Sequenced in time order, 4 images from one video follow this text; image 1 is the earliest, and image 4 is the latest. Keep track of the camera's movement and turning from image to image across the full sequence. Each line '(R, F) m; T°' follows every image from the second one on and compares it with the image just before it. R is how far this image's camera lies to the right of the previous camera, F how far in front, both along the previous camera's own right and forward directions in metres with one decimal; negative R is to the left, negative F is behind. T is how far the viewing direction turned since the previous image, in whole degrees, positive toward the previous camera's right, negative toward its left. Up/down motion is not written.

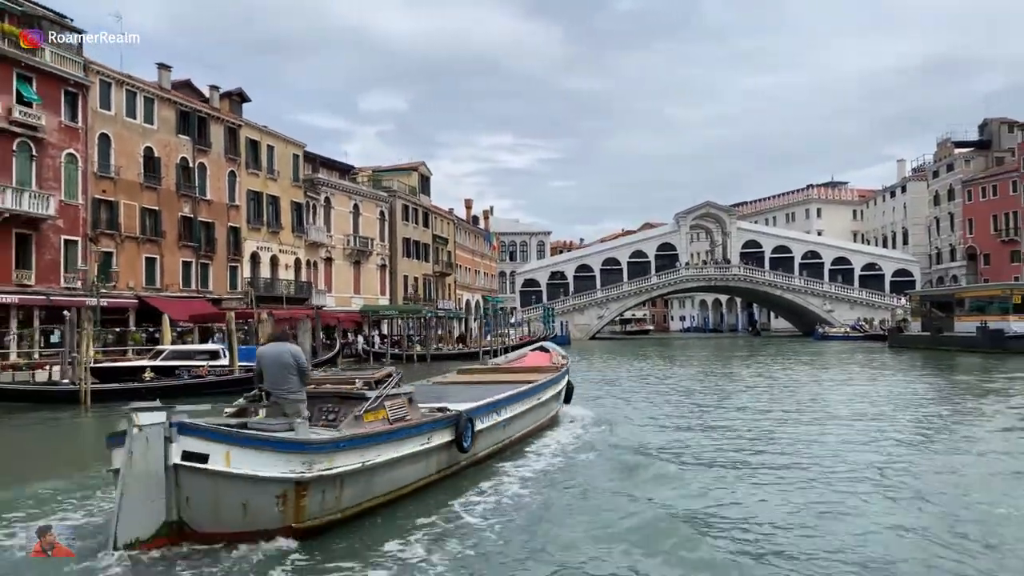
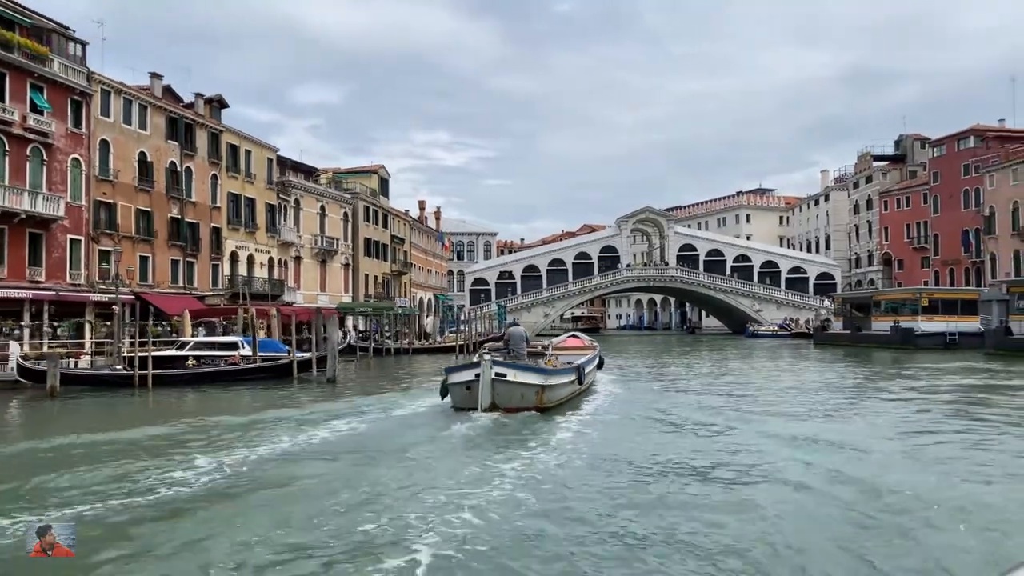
(-1.9, -3.5) m; +5°
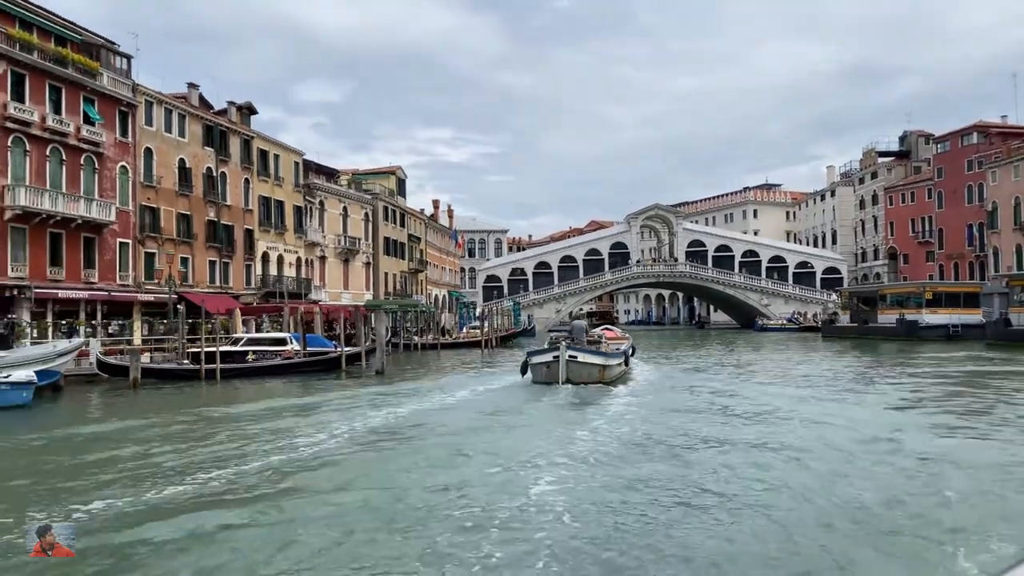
(-0.9, -2.0) m; 0°
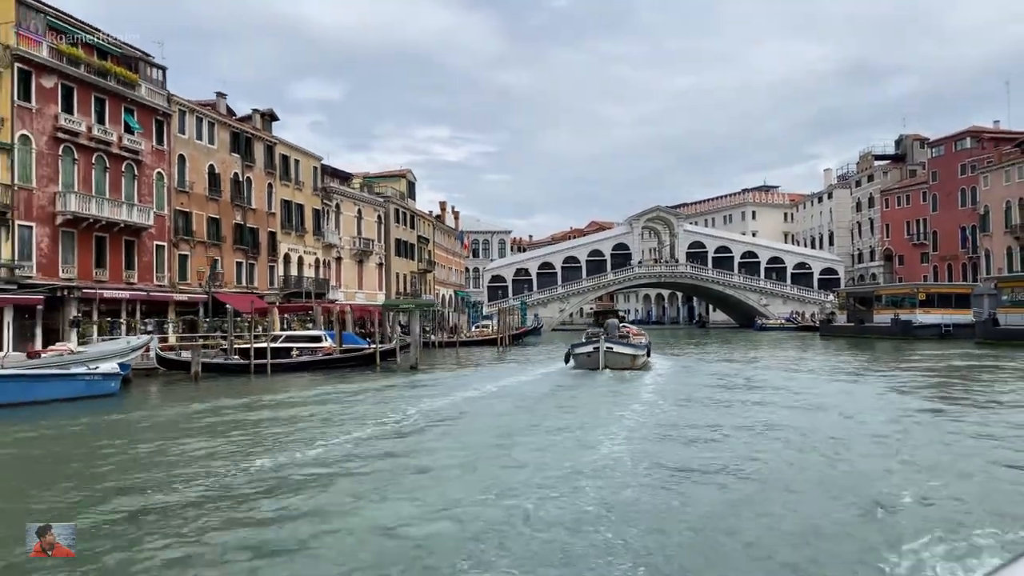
(-0.9, -2.1) m; 0°
